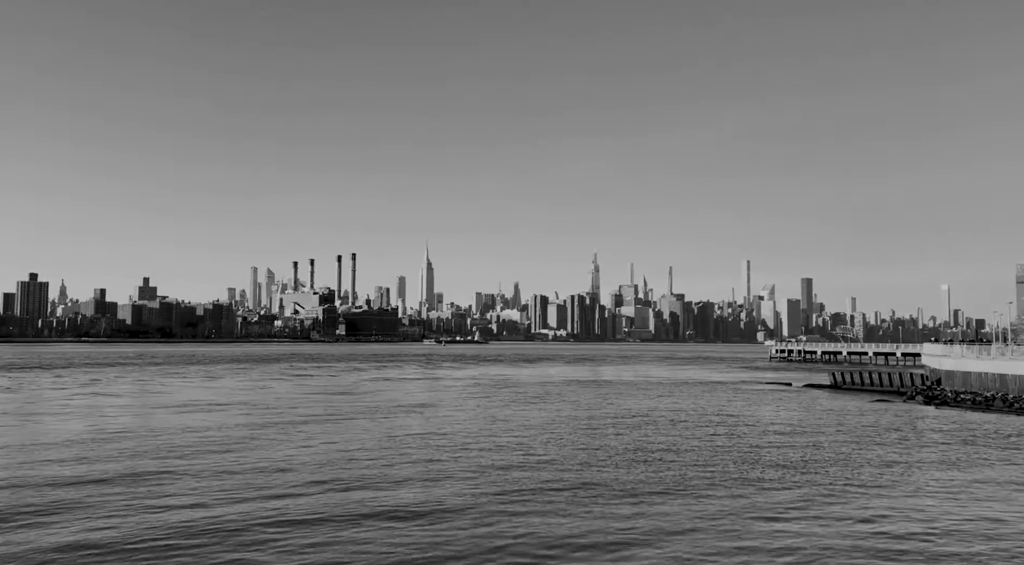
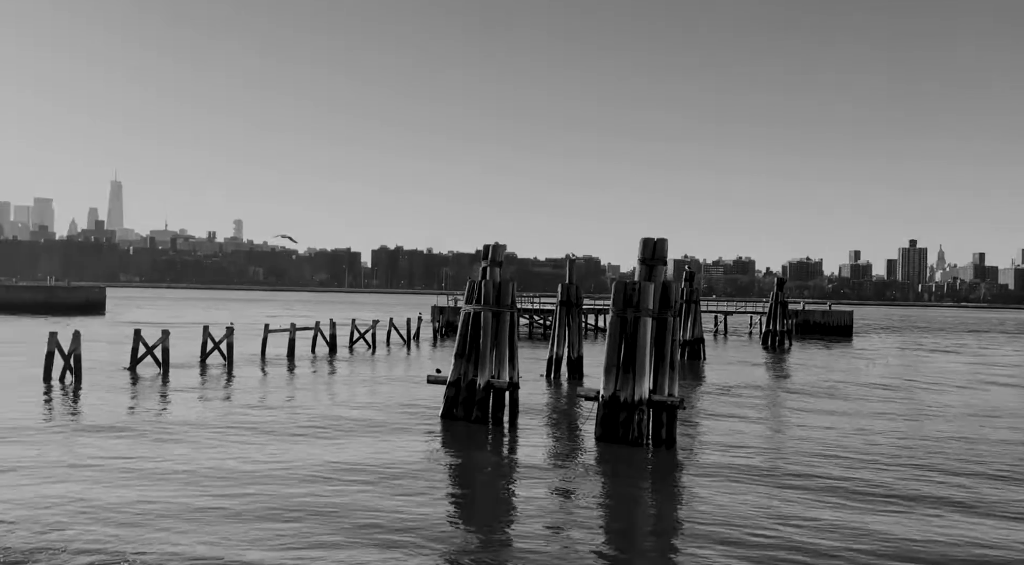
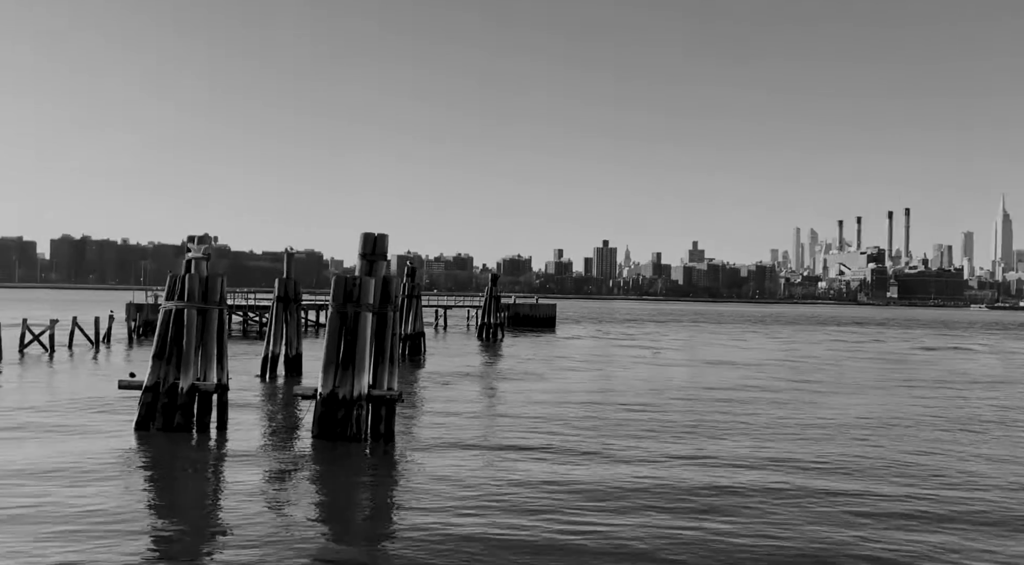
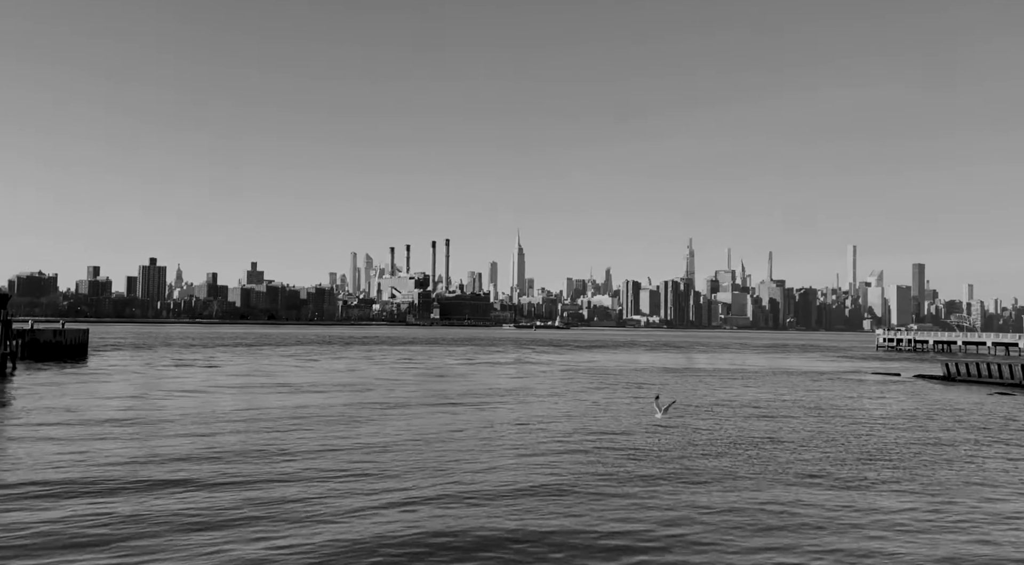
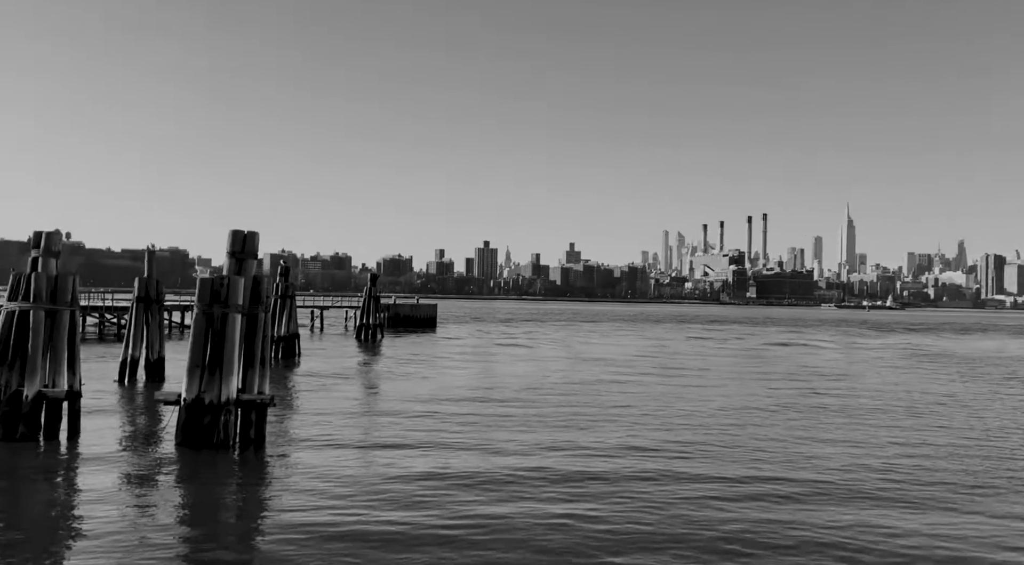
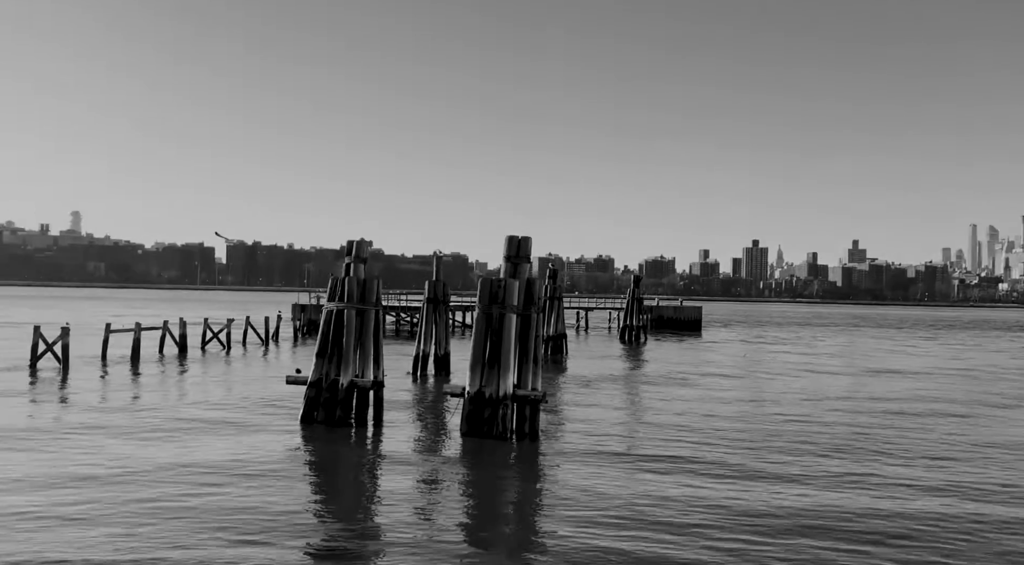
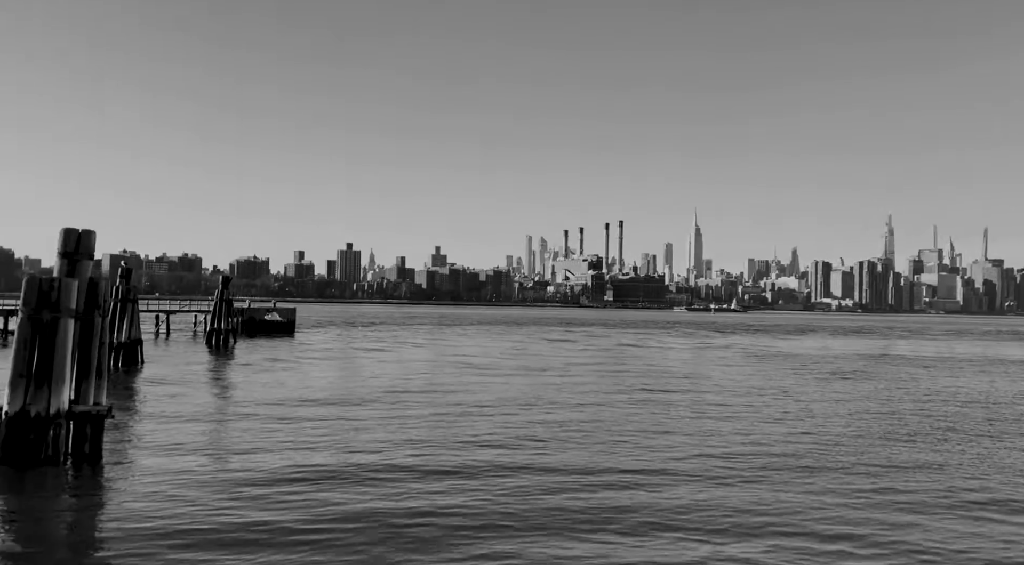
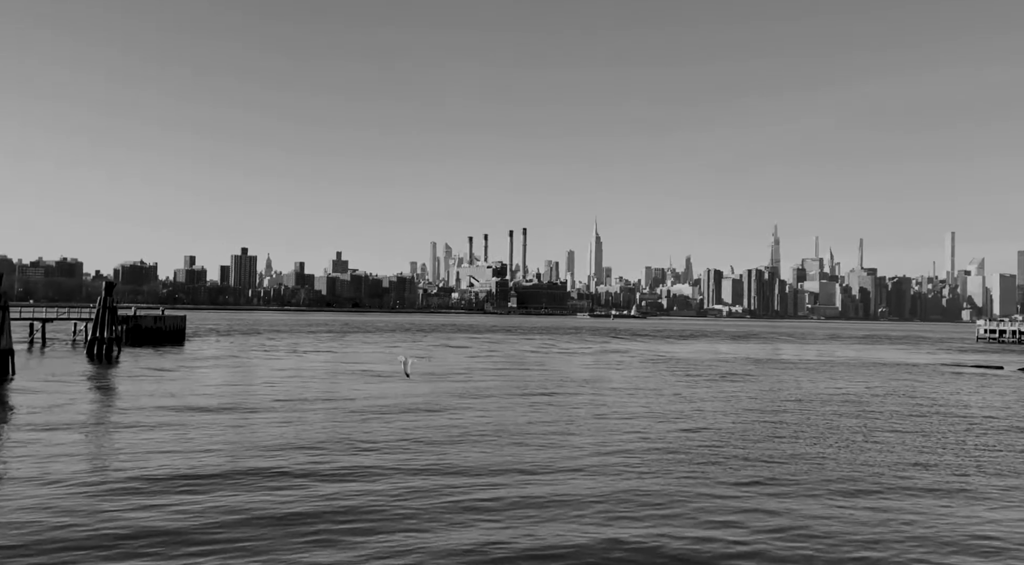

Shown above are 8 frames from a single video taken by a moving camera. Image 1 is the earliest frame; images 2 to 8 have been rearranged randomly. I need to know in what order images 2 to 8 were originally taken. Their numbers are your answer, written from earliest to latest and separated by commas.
4, 8, 7, 5, 3, 6, 2
